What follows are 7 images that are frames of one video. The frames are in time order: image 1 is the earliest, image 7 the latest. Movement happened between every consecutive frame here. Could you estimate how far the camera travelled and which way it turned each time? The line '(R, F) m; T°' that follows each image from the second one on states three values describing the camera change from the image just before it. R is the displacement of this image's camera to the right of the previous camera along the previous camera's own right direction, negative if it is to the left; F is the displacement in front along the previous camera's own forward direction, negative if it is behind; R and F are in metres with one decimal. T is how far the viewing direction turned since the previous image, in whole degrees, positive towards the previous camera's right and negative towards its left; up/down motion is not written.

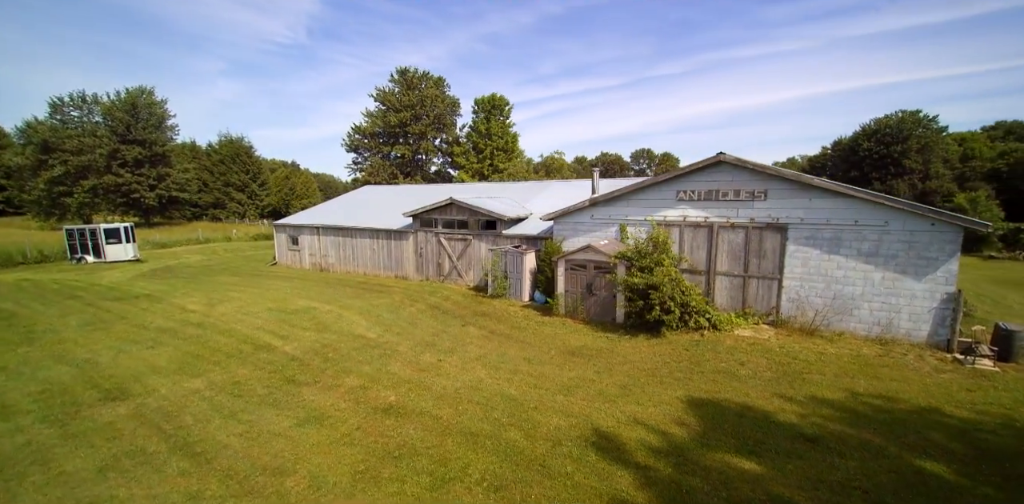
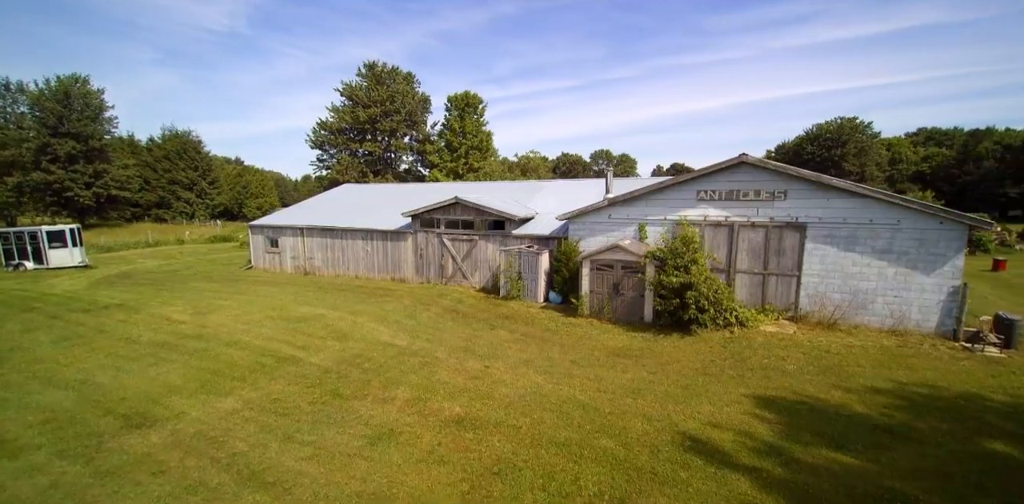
(-2.0, +0.4) m; +6°
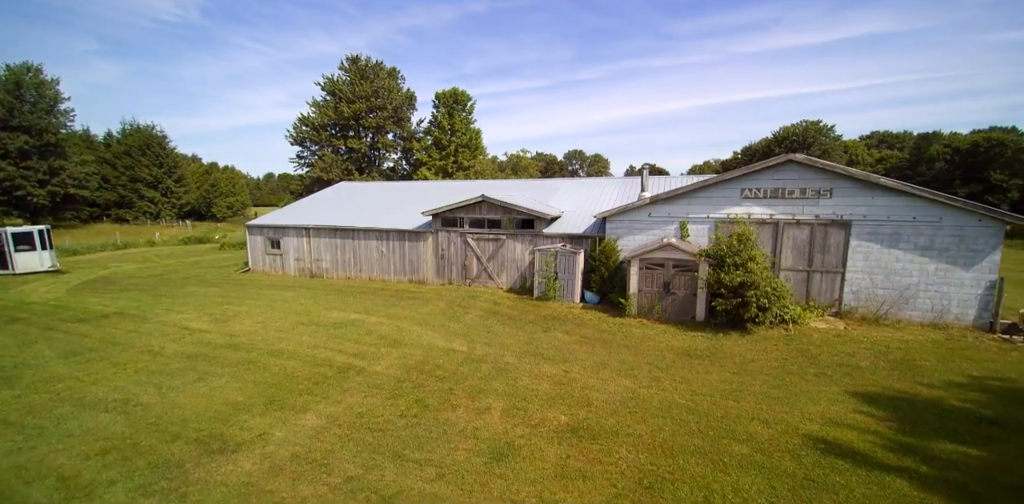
(-2.3, +0.5) m; +4°
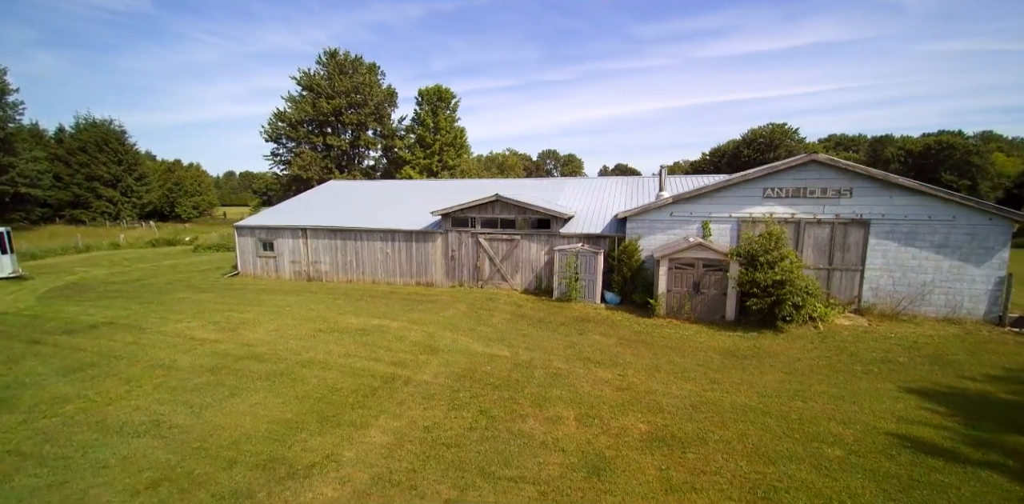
(-1.7, +0.4) m; +4°
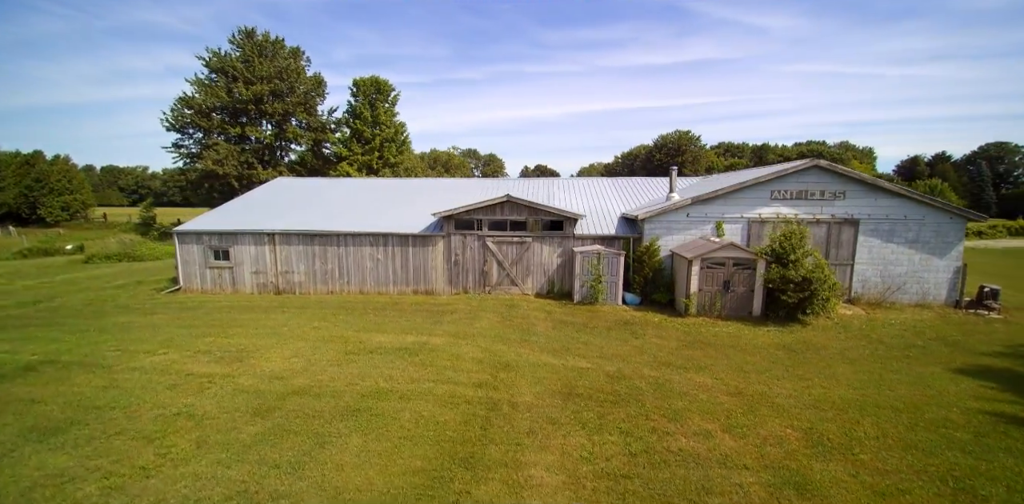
(-3.5, +1.1) m; +12°
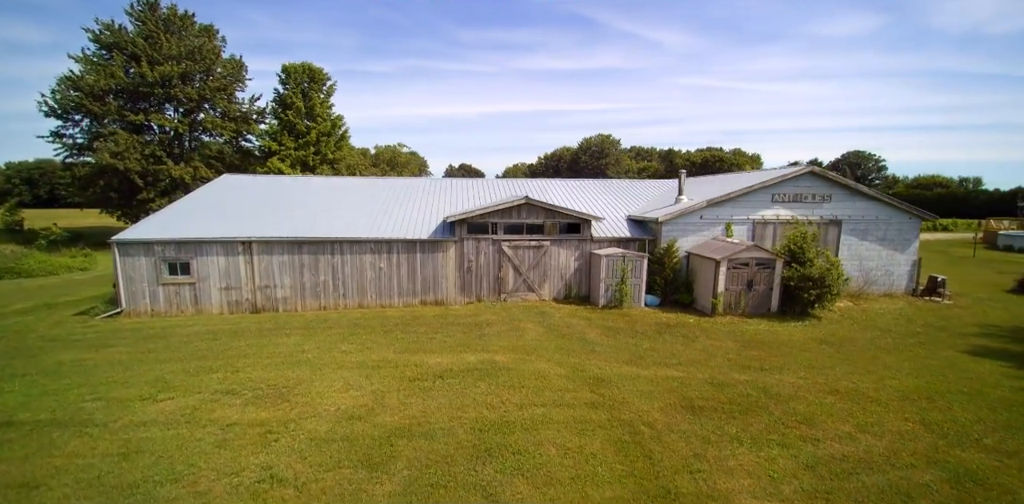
(-3.5, +1.1) m; +11°
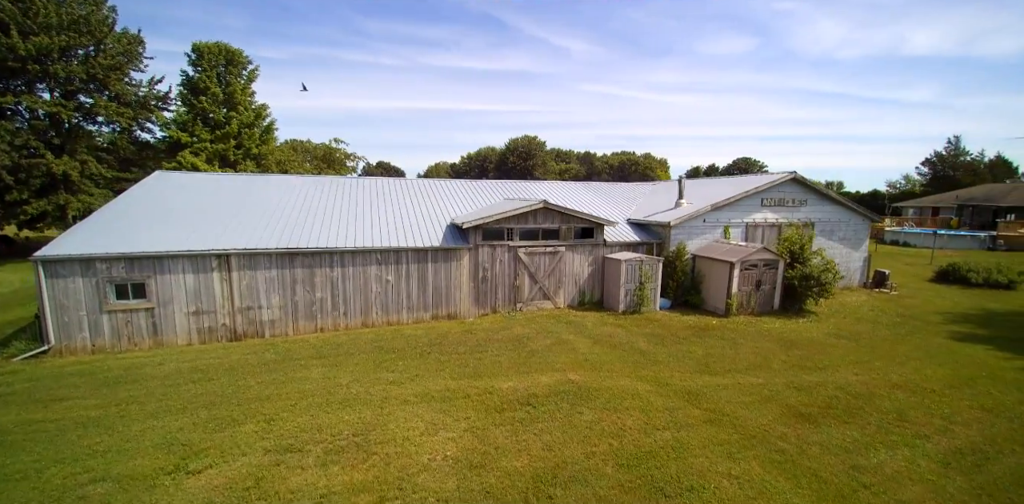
(-3.3, +1.1) m; +11°
